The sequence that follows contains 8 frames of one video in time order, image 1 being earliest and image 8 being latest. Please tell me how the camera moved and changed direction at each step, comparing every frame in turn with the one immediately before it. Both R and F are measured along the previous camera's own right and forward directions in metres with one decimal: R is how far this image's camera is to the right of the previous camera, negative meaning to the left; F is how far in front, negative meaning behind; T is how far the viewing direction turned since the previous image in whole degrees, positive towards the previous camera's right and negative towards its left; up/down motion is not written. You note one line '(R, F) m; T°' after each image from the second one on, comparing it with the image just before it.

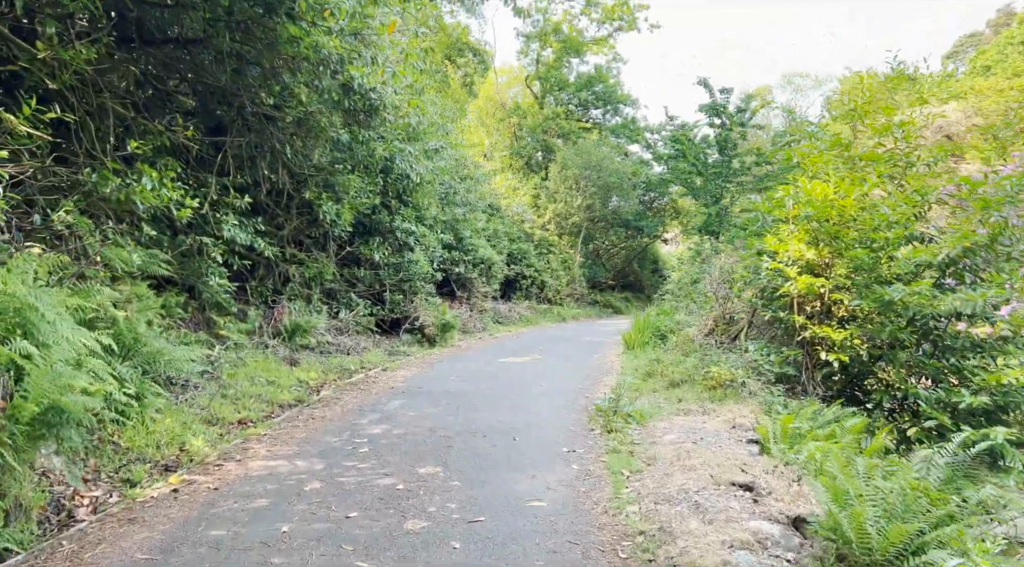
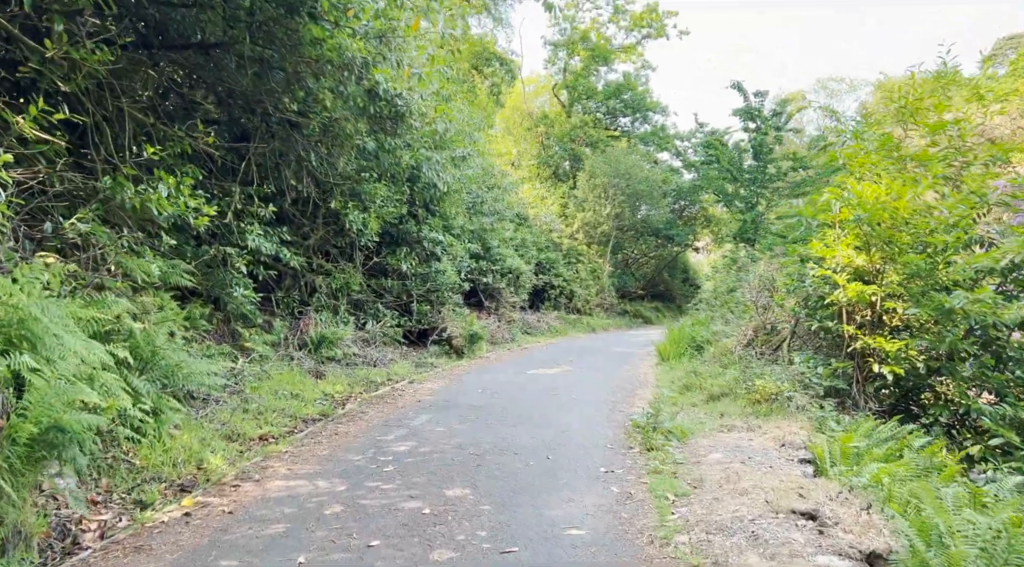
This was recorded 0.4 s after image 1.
(0.0, +0.4) m; -2°
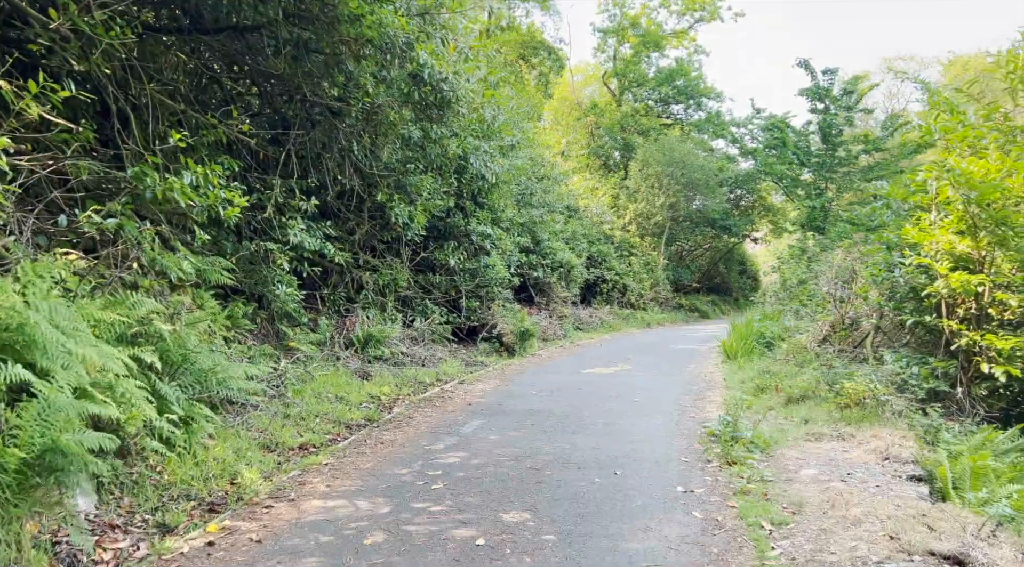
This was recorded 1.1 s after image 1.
(-0.1, +0.7) m; -4°
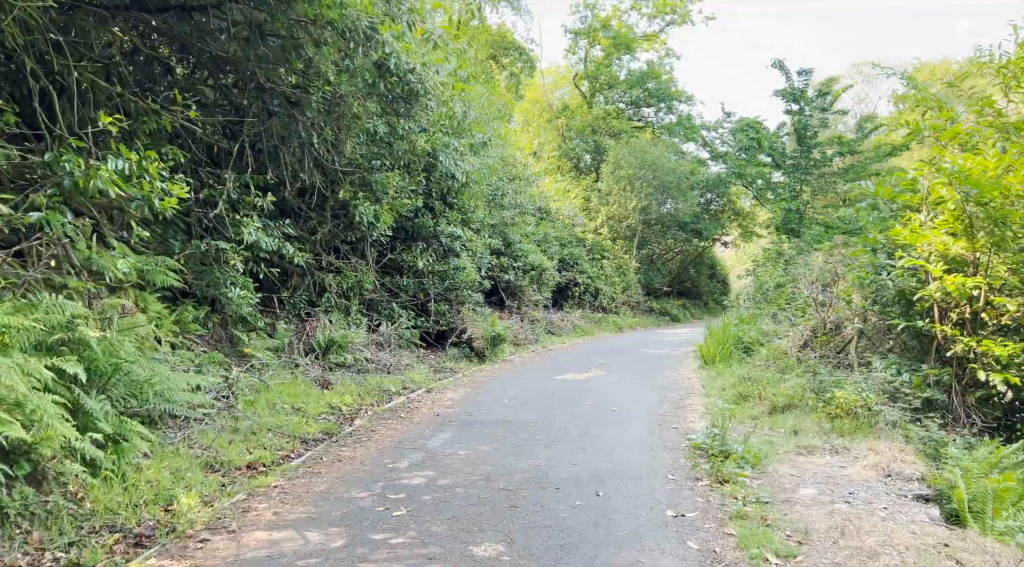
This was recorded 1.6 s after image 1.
(0.0, +0.6) m; +2°
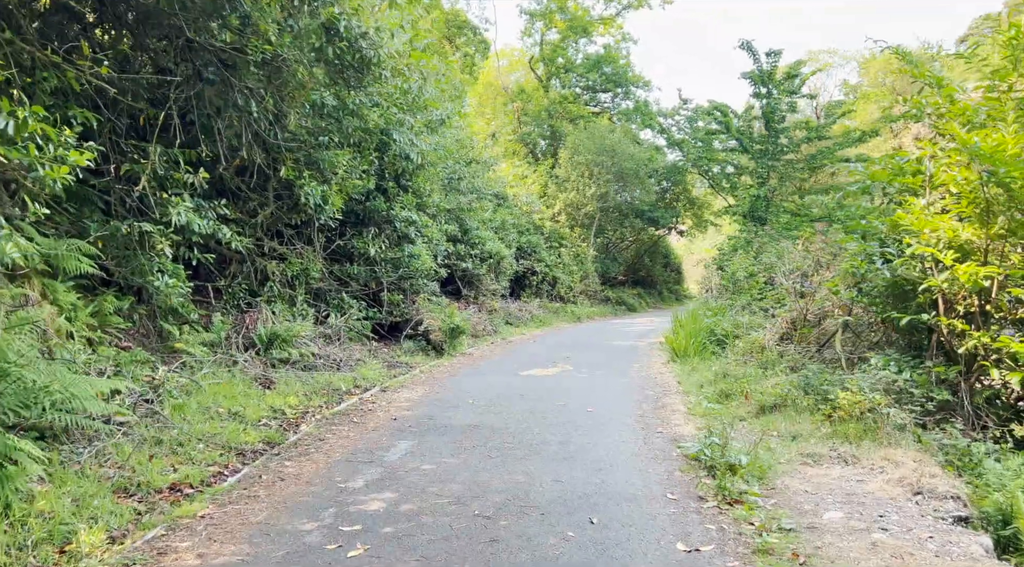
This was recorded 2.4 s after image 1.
(-0.2, +0.9) m; +4°
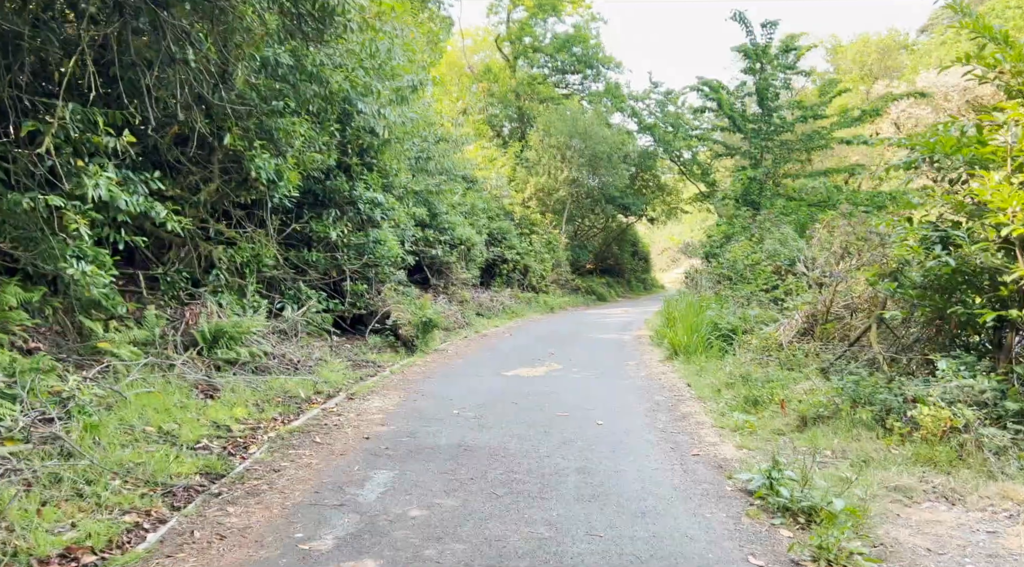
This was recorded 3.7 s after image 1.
(-0.3, +1.4) m; +3°
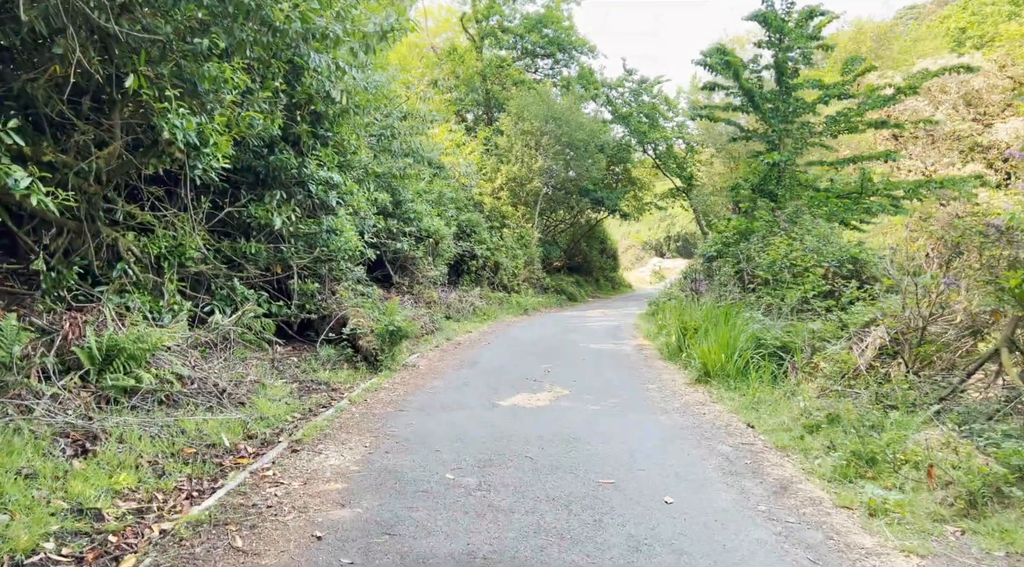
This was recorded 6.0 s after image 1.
(-0.5, +2.3) m; +4°
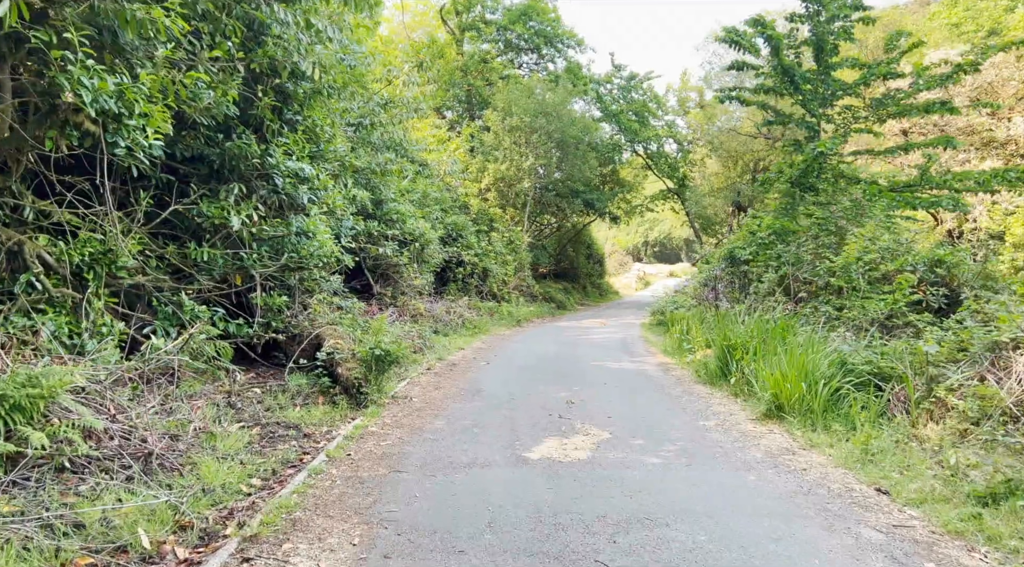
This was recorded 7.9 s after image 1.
(-0.4, +1.9) m; +2°
